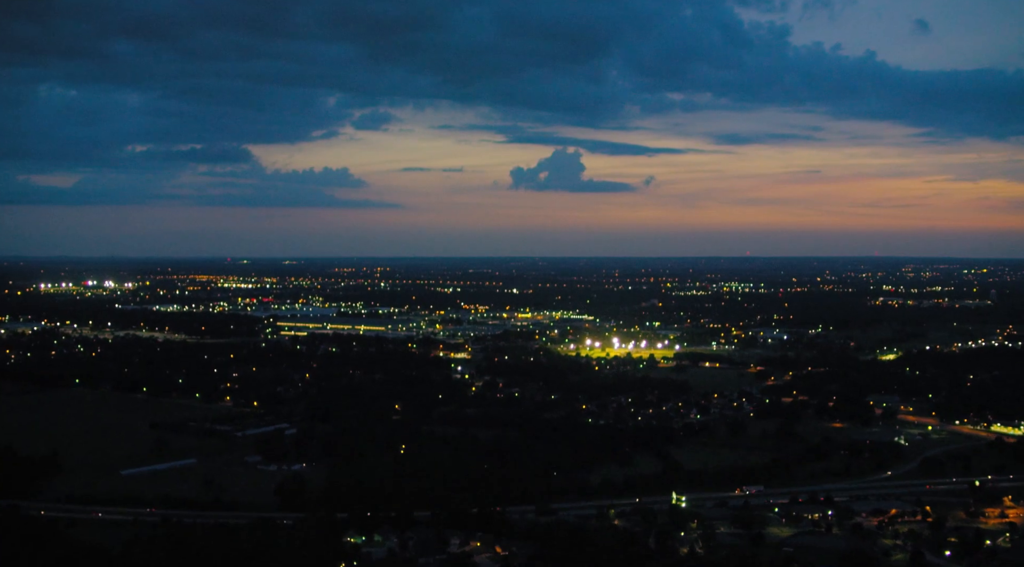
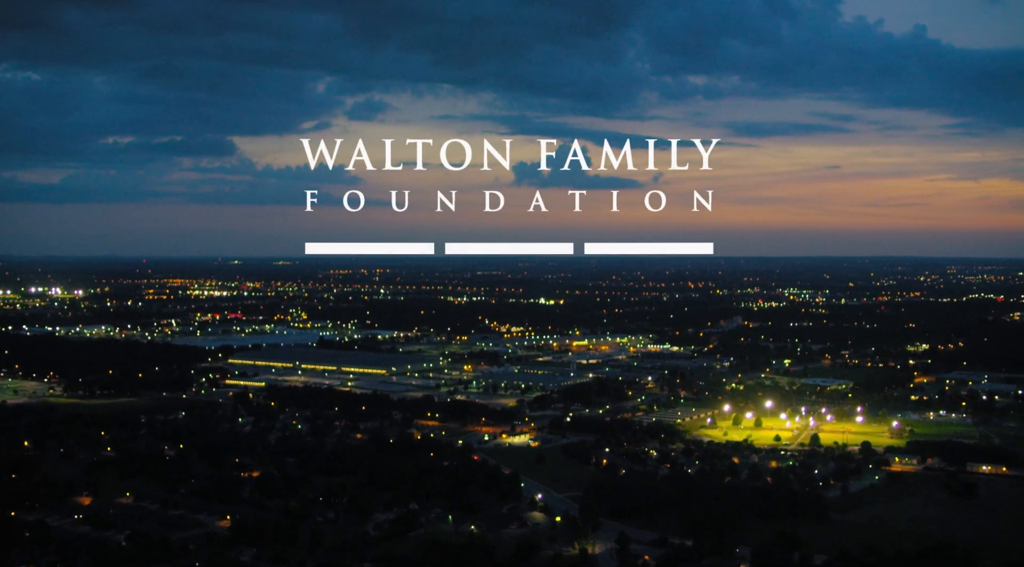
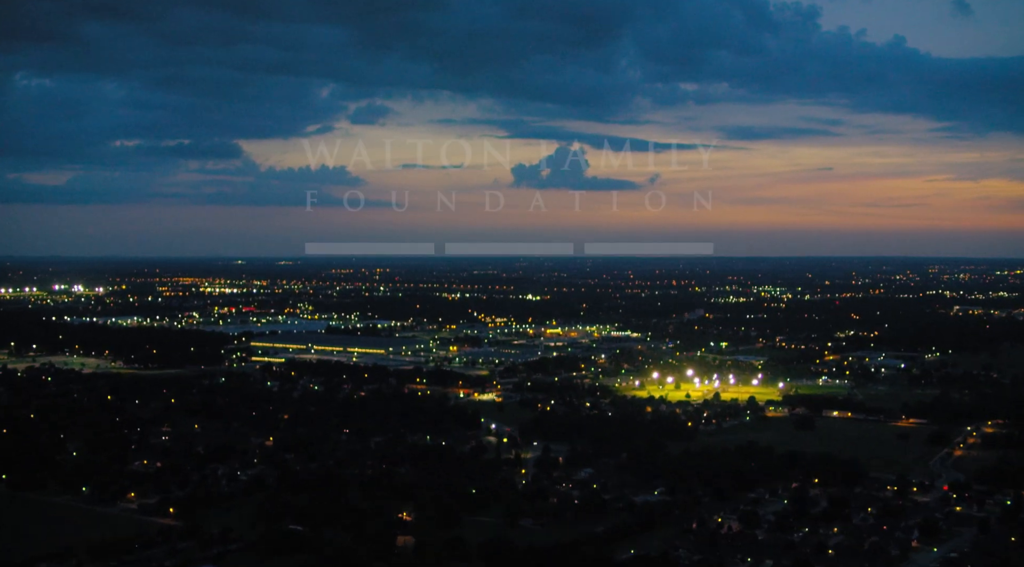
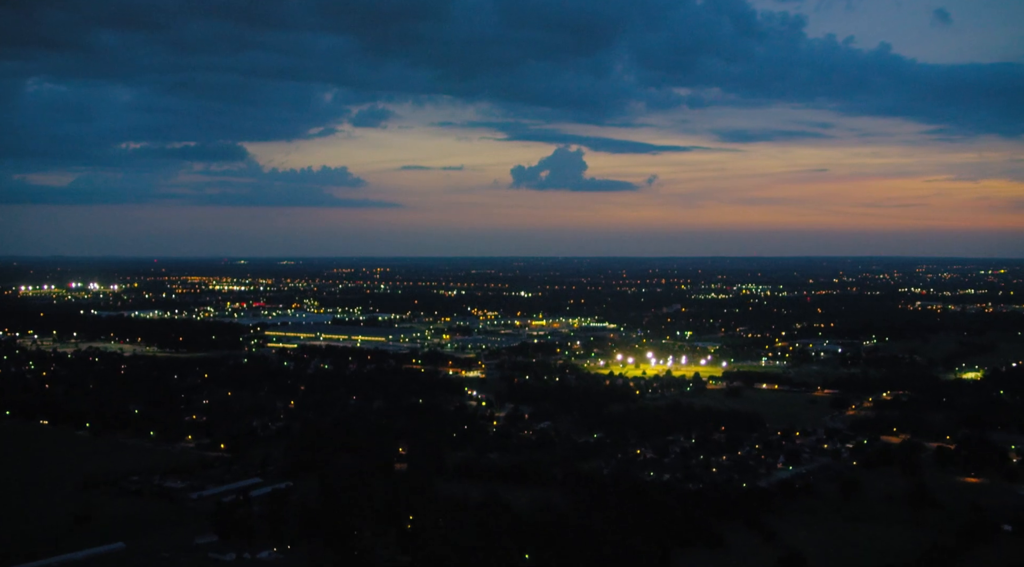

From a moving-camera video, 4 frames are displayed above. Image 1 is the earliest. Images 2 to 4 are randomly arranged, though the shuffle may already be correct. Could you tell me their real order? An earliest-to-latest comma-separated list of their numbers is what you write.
4, 3, 2
